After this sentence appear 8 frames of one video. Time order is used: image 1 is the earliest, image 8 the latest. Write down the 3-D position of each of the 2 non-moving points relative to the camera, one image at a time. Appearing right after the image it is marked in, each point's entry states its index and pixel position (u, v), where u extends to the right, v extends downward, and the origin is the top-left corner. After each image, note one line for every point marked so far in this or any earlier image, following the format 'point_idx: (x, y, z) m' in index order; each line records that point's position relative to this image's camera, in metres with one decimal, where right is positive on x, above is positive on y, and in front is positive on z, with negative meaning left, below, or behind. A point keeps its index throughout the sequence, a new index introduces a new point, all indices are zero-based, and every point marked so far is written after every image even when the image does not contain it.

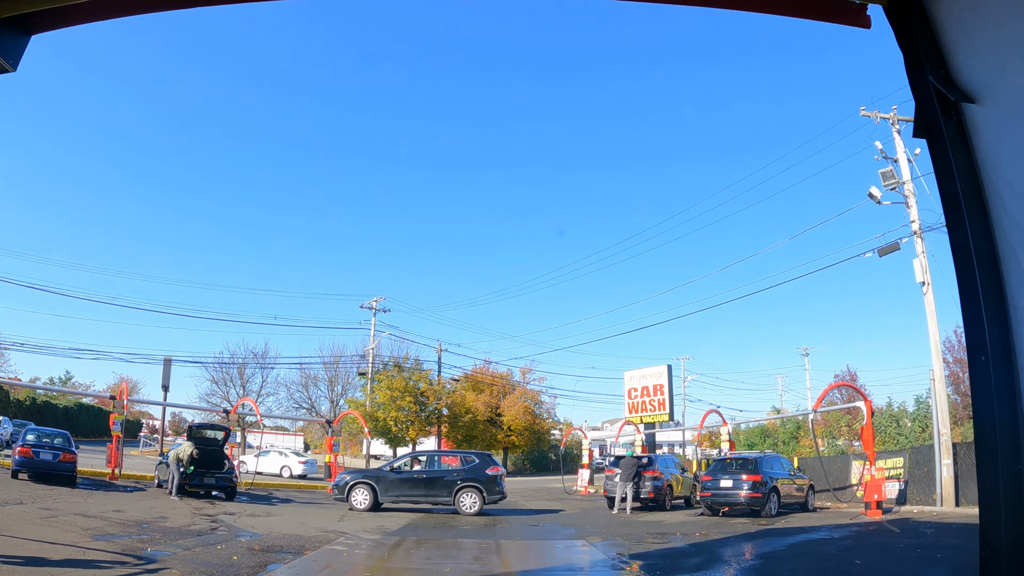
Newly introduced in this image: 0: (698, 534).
0: (+3.6, -4.8, +13.9) m
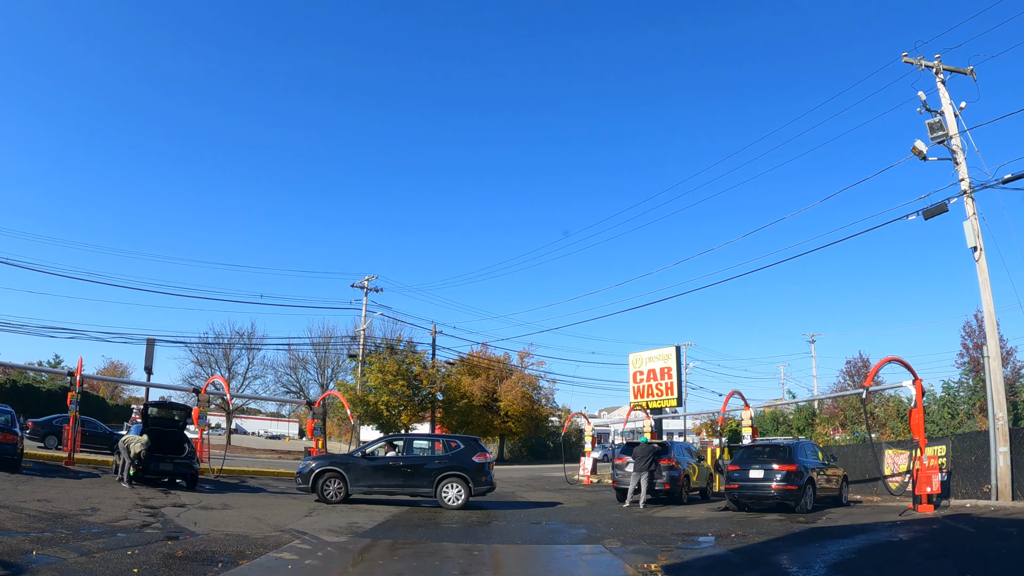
0: (+3.6, -4.0, +11.6) m
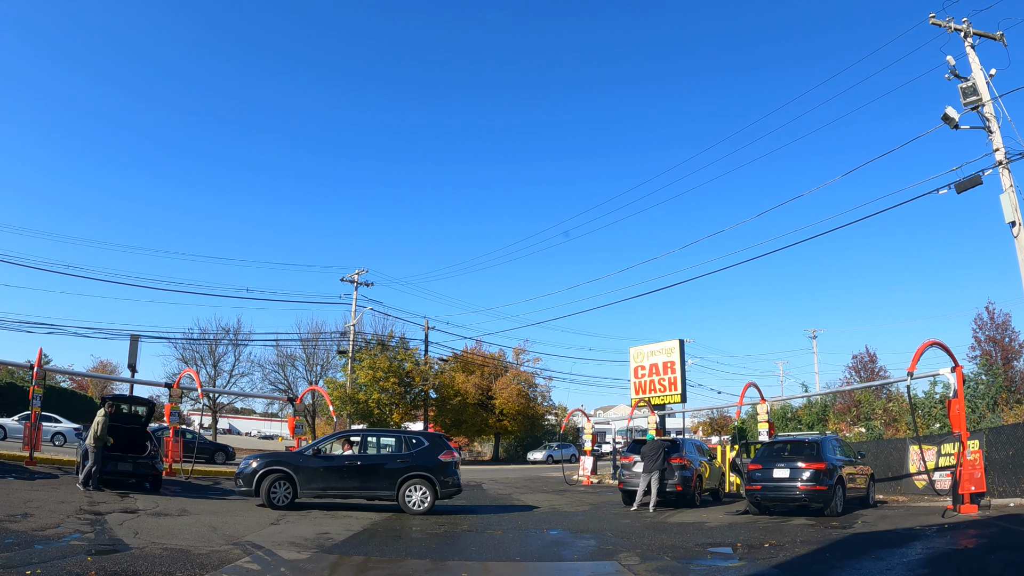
0: (+3.5, -3.6, +10.0) m
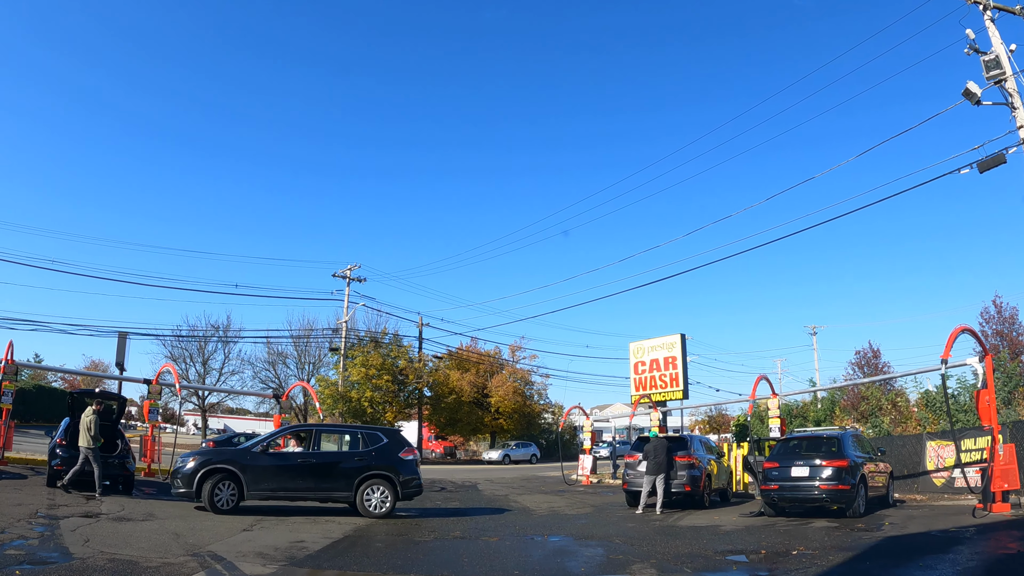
0: (+3.5, -3.3, +9.0) m
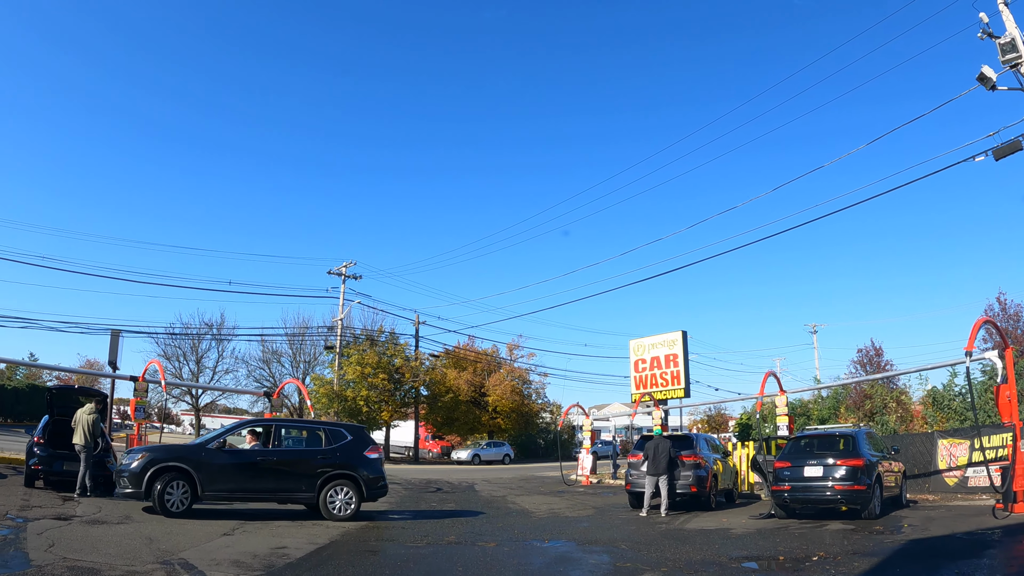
0: (+3.5, -3.1, +8.4) m
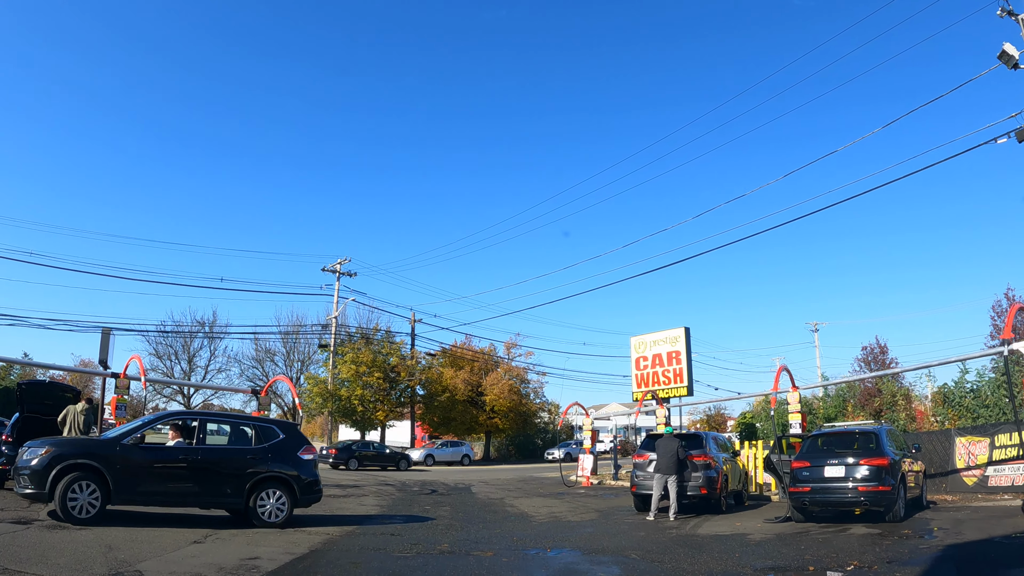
0: (+3.5, -2.9, +7.5) m
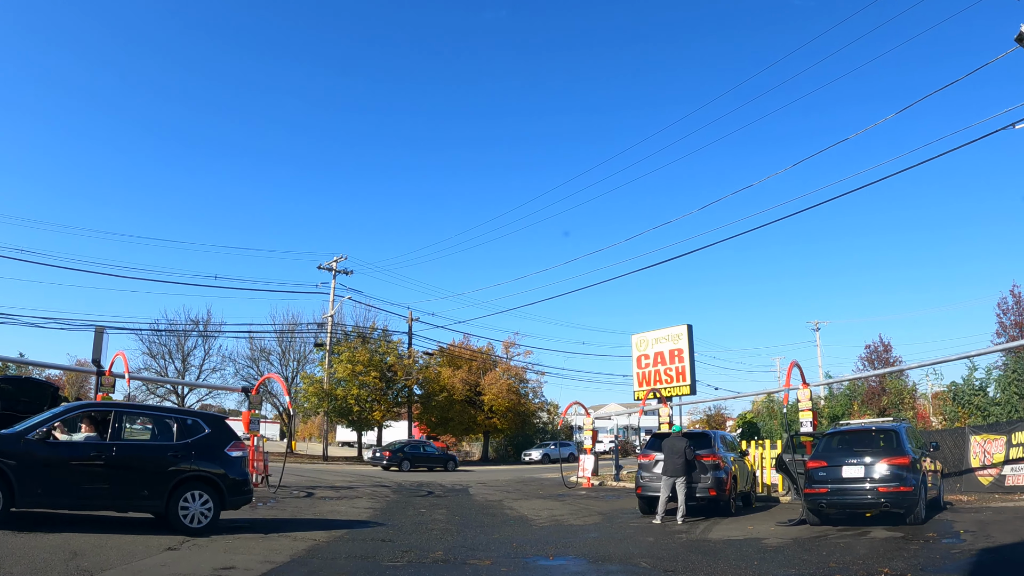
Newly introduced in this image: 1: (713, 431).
0: (+3.5, -2.8, +6.9) m
1: (+3.9, -2.7, +13.8) m
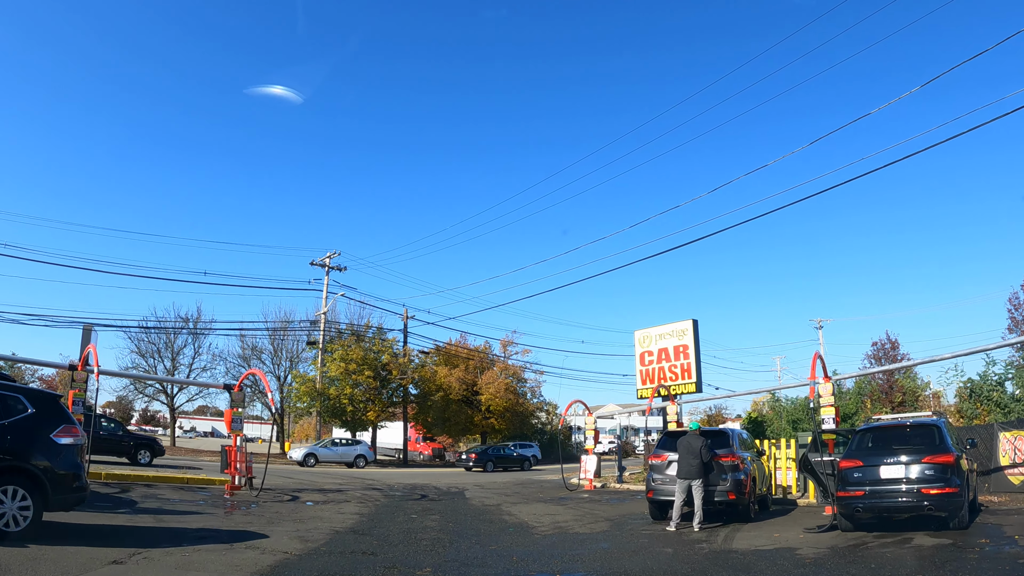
0: (+3.5, -2.5, +5.8) m
1: (+3.8, -2.5, +12.6) m
